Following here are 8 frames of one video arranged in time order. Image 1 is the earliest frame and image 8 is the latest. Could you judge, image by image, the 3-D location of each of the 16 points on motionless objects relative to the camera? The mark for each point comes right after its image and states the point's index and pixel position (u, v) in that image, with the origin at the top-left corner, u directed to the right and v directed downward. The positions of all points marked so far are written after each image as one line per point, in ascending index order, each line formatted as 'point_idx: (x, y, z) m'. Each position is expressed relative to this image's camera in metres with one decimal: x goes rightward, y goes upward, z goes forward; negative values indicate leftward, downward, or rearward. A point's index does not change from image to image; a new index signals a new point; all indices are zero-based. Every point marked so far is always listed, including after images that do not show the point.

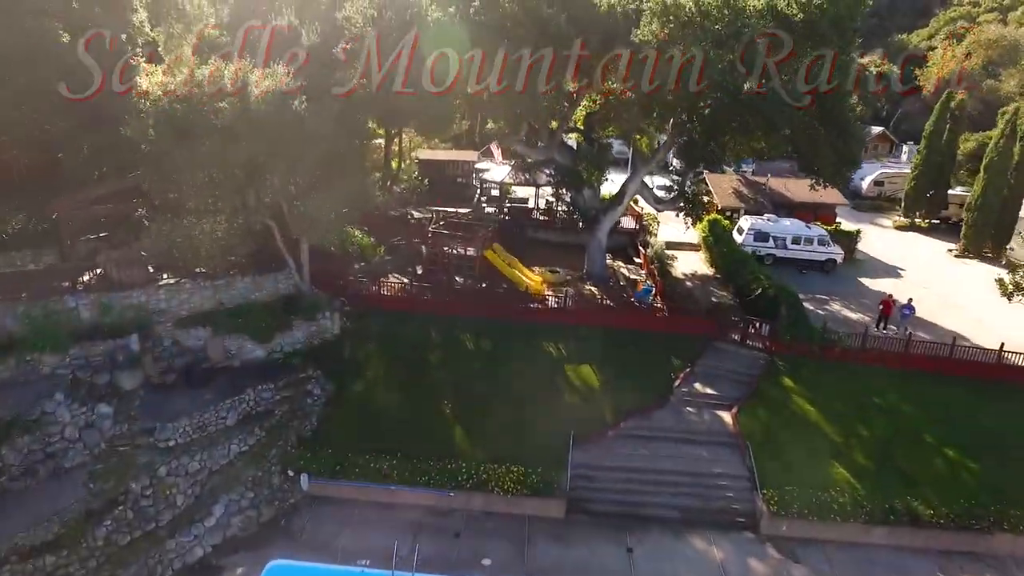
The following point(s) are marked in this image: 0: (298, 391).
0: (-6.3, -3.0, +17.7) m
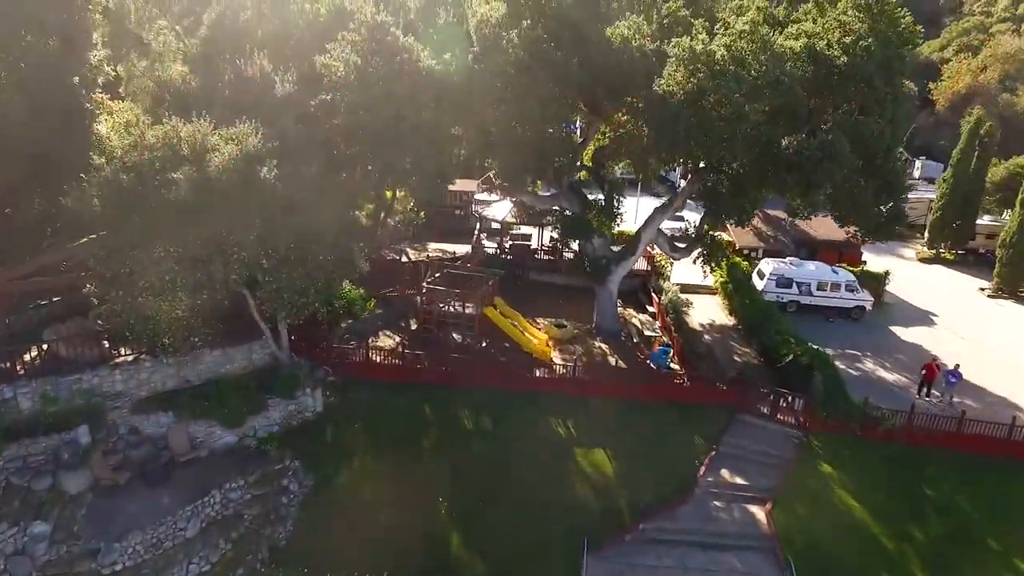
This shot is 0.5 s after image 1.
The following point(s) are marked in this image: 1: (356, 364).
0: (-6.2, -5.1, +15.5) m
1: (-4.9, -2.3, +18.8) m
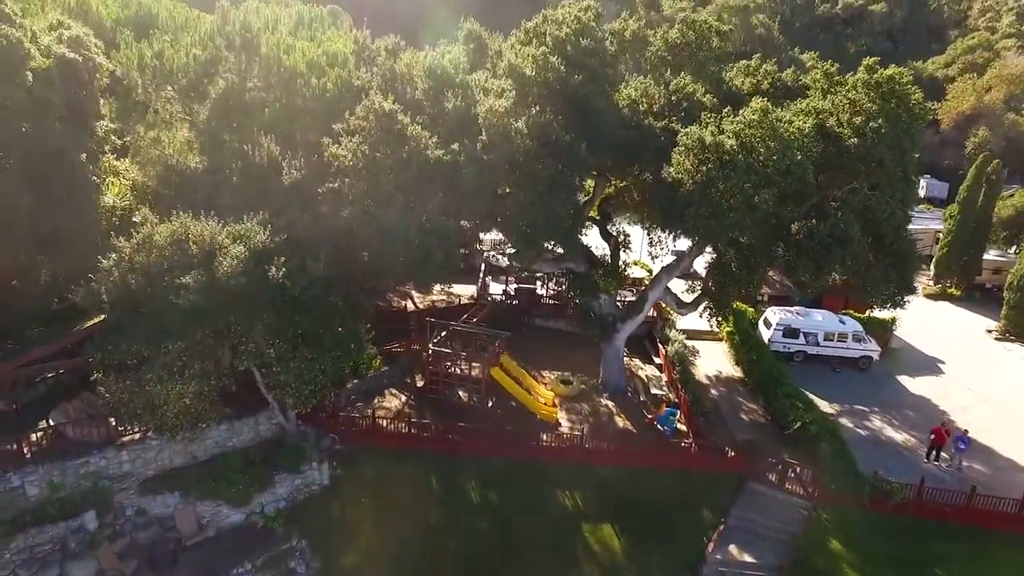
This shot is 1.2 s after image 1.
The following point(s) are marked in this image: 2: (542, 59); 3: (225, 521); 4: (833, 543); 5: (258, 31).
0: (-6.0, -7.2, +15.5) m
1: (-4.6, -4.5, +18.7) m
2: (+0.8, +6.1, +16.0) m
3: (-7.8, -6.3, +16.3) m
4: (+9.1, -7.2, +17.1) m
5: (-8.1, +8.1, +19.1) m
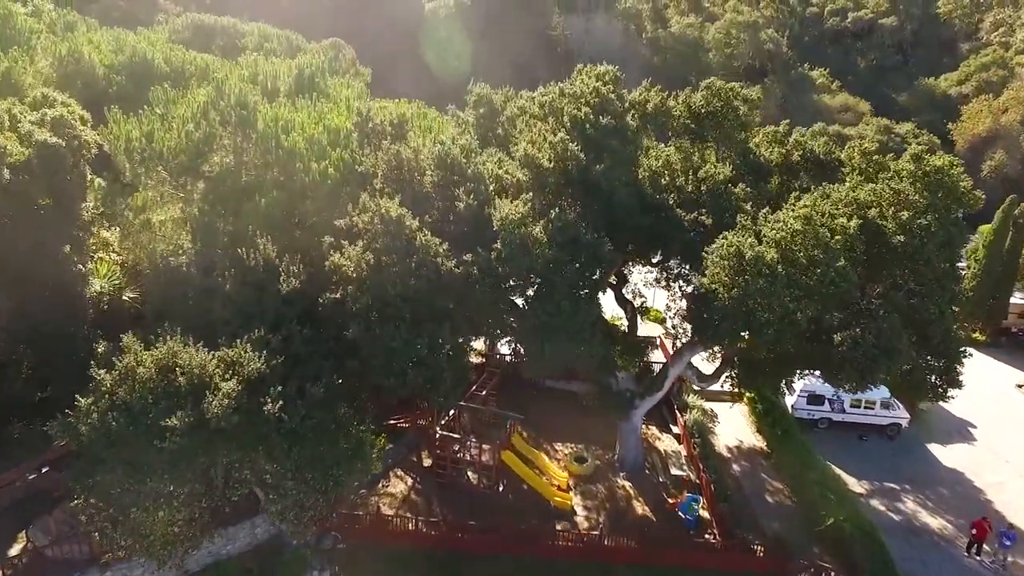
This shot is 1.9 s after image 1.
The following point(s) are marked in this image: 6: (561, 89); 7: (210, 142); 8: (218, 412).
0: (-5.6, -9.9, +14.3) m
1: (-4.2, -7.1, +17.5) m
2: (+1.2, +3.5, +14.8) m
3: (-7.4, -8.9, +15.1) m
4: (+9.5, -9.8, +15.8) m
5: (-7.7, +5.4, +17.9) m
6: (+1.4, +5.6, +17.2) m
7: (-8.2, +4.0, +16.6) m
8: (-5.5, -2.3, +11.4) m
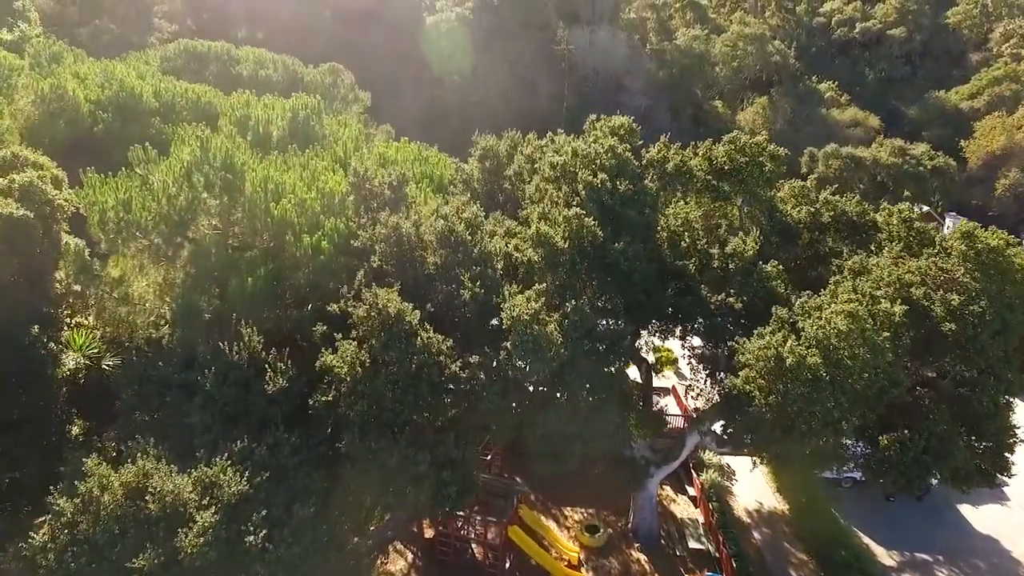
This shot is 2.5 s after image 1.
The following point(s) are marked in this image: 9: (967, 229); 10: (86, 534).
0: (-5.4, -11.8, +12.9) m
1: (-4.0, -9.1, +16.2) m
2: (+1.4, +1.5, +13.5) m
3: (-7.2, -10.9, +13.8) m
4: (+9.7, -11.8, +14.5) m
5: (-7.5, +3.5, +16.6) m
6: (+1.6, +3.6, +15.8) m
7: (-8.0, +2.1, +15.3) m
8: (-5.3, -4.3, +10.1) m
9: (+10.3, +1.3, +13.7) m
10: (-7.2, -4.1, +10.2) m
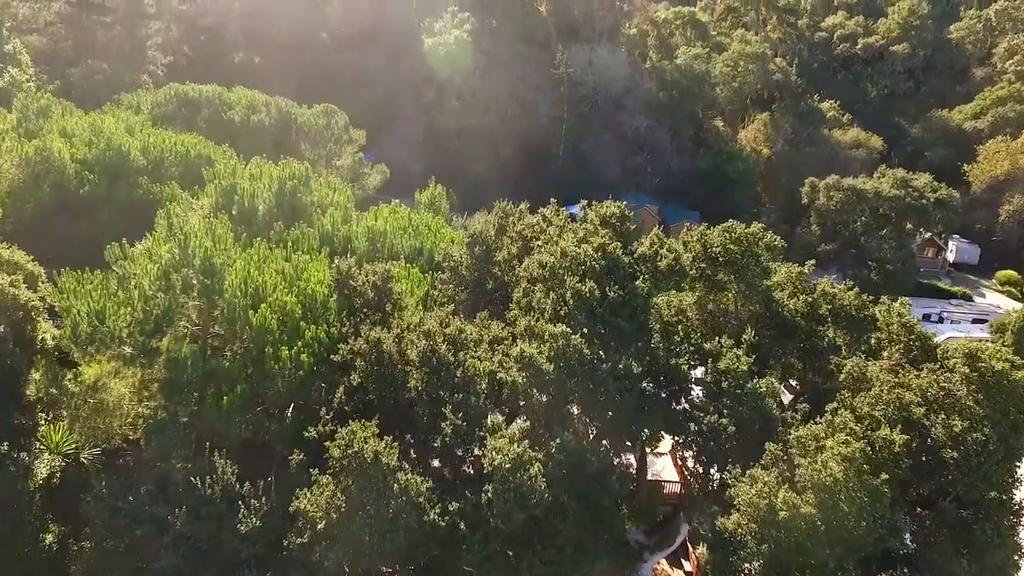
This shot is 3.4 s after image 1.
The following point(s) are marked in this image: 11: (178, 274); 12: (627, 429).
0: (-5.7, -14.4, +12.5) m
1: (-4.3, -11.7, +15.8) m
2: (+1.1, -1.1, +13.0) m
3: (-7.5, -13.5, +13.4) m
4: (+9.4, -14.4, +14.0) m
5: (-7.8, +0.8, +16.2) m
6: (+1.3, +1.0, +15.4) m
7: (-8.3, -0.6, +14.8) m
8: (-5.7, -6.9, +9.6) m
9: (+9.9, -1.3, +13.2) m
10: (-7.6, -6.7, +9.8) m
11: (-8.5, +0.4, +15.4) m
12: (+2.5, -3.1, +13.5) m
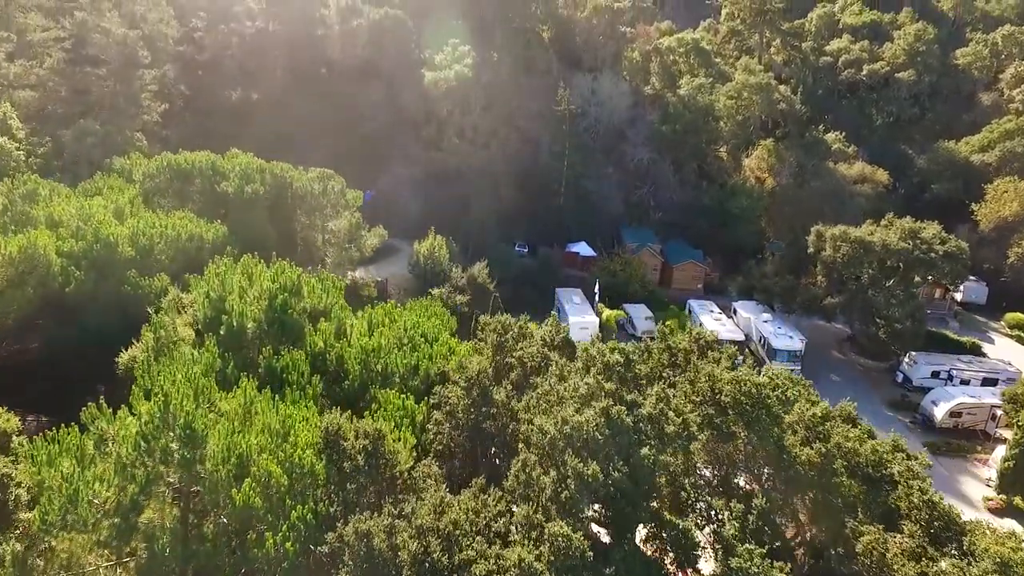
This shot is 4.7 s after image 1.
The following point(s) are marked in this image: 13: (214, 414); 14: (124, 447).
0: (-5.8, -18.4, +11.7) m
1: (-4.4, -15.6, +14.9) m
2: (+1.0, -5.1, +12.2) m
3: (-7.6, -17.5, +12.6) m
4: (+9.3, -18.4, +13.1) m
5: (-7.8, -3.1, +15.4) m
6: (+1.3, -3.0, +14.5) m
7: (-8.4, -4.5, +14.0) m
8: (-5.7, -10.8, +8.8) m
9: (+9.9, -5.3, +12.3) m
10: (-7.7, -10.7, +9.0) m
11: (-8.5, -3.6, +14.6) m
12: (+2.5, -7.0, +12.7) m
13: (-7.7, -3.1, +15.8) m
14: (-9.3, -3.8, +14.5) m
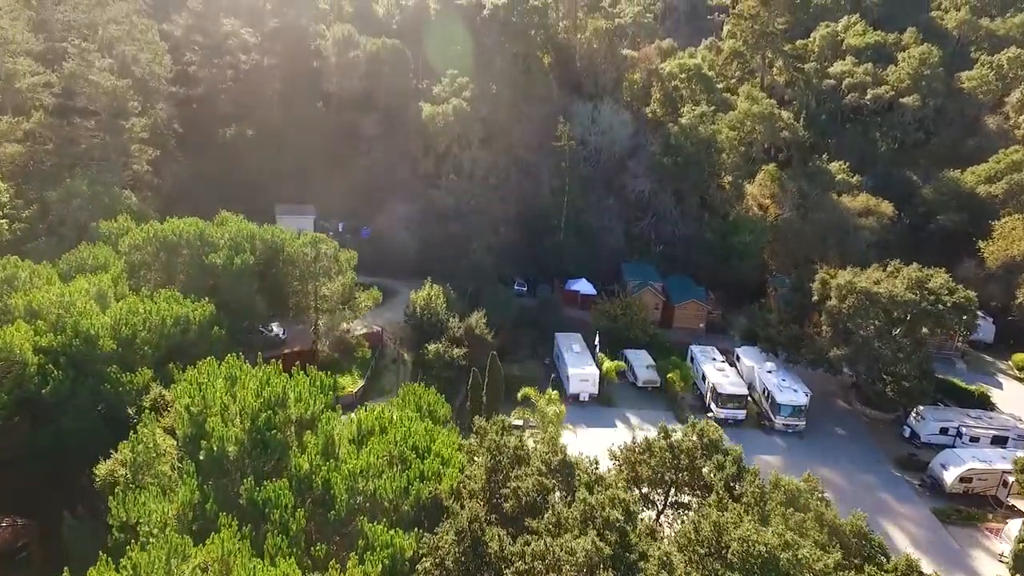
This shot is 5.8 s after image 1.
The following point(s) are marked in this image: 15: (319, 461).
0: (-6.0, -22.2, +10.7) m
1: (-4.6, -19.4, +14.0) m
2: (+0.8, -8.8, +11.2) m
3: (-7.7, -21.2, +11.6) m
4: (+9.1, -22.2, +12.1) m
5: (-8.0, -6.9, +14.4) m
6: (+1.1, -6.7, +13.6) m
7: (-8.5, -8.3, +13.0) m
8: (-5.9, -14.6, +7.8) m
9: (+9.7, -9.0, +11.3) m
10: (-7.8, -14.4, +8.0) m
11: (-8.7, -7.3, +13.6) m
12: (+2.3, -10.8, +11.7) m
13: (-7.9, -6.8, +14.8) m
14: (-9.5, -7.6, +13.5) m
15: (-6.1, -5.5, +19.1) m
